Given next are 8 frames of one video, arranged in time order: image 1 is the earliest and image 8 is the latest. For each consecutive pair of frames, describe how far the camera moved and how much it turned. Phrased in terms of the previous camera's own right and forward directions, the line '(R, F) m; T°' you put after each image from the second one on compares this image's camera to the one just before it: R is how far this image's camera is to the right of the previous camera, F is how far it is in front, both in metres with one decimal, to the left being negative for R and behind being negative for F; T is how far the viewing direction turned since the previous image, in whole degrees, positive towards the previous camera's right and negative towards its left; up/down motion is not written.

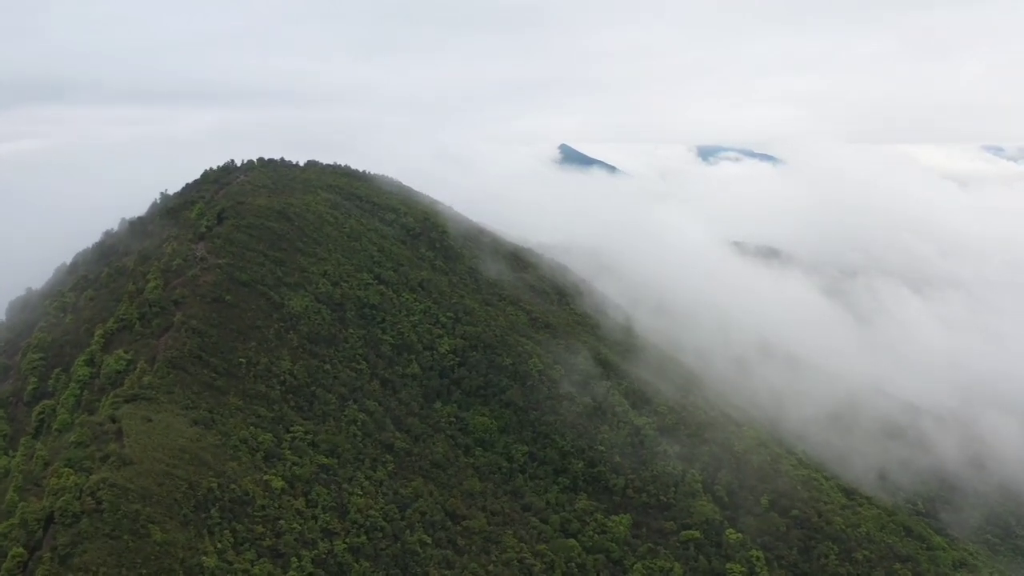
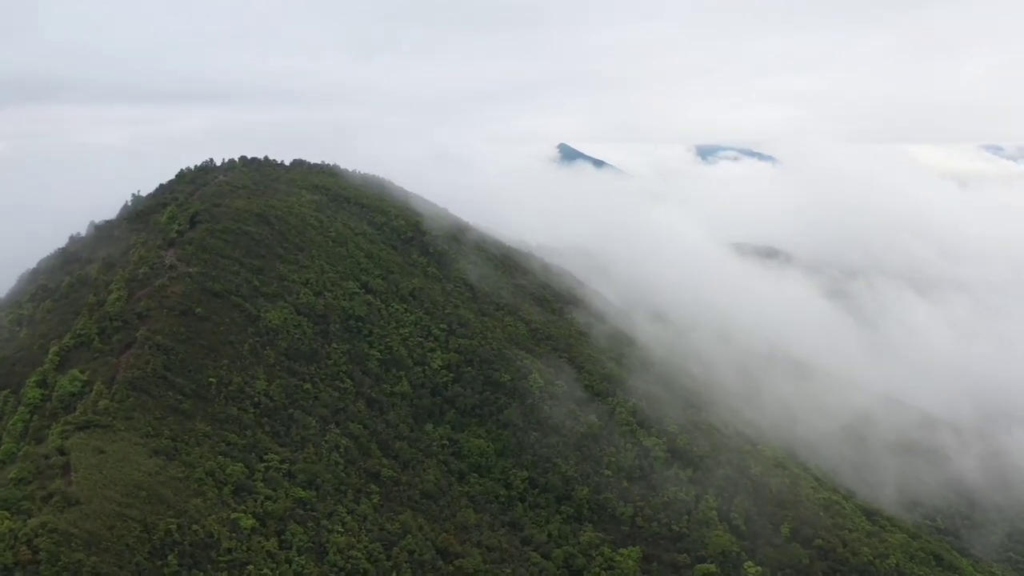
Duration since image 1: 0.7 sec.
(0.0, +4.9) m; 0°
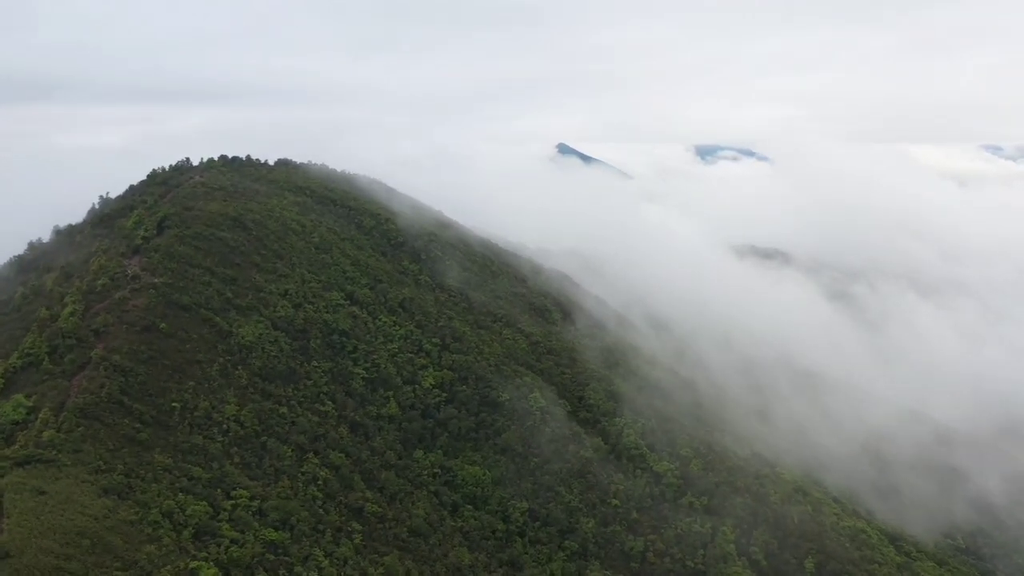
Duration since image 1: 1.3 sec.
(0.0, +4.9) m; 0°
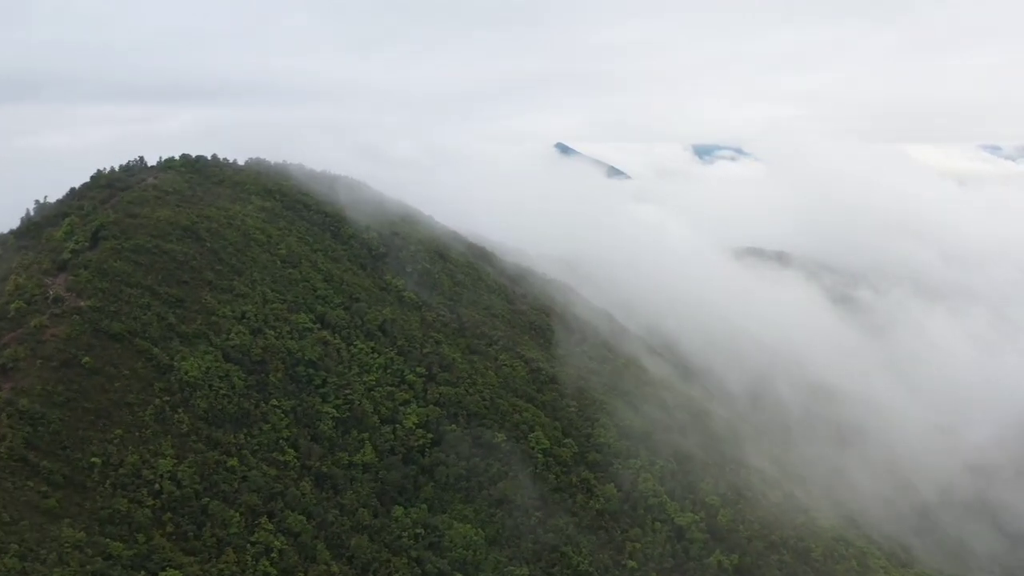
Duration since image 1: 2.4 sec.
(0.0, +7.8) m; 0°
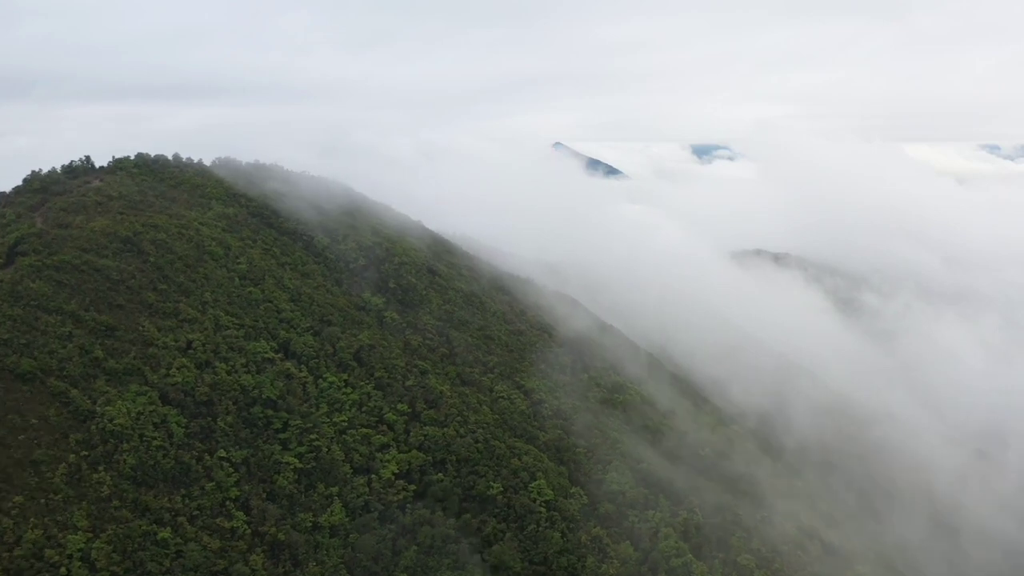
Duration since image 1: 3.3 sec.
(0.0, +7.1) m; 0°
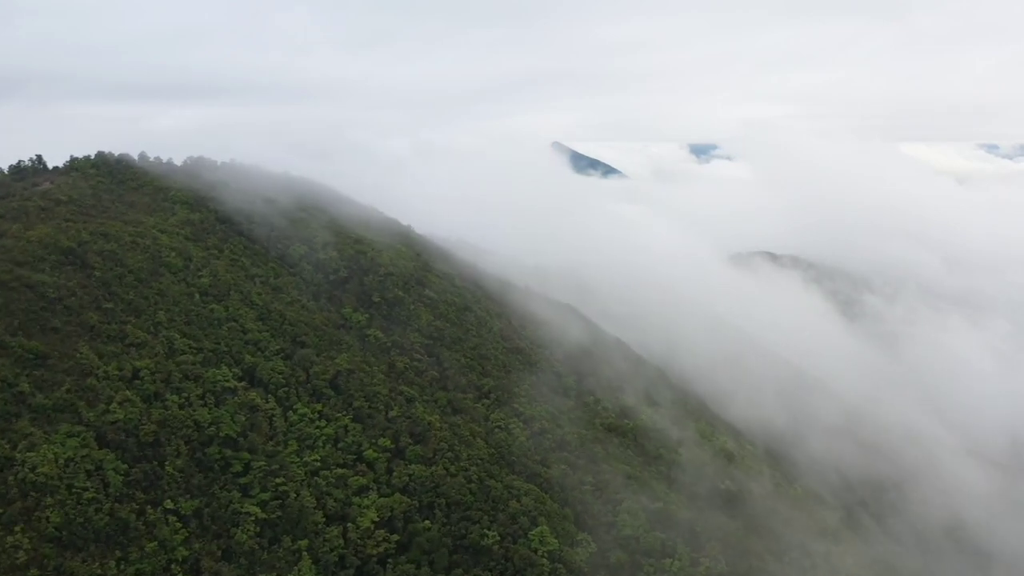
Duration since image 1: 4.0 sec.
(0.0, +5.0) m; 0°
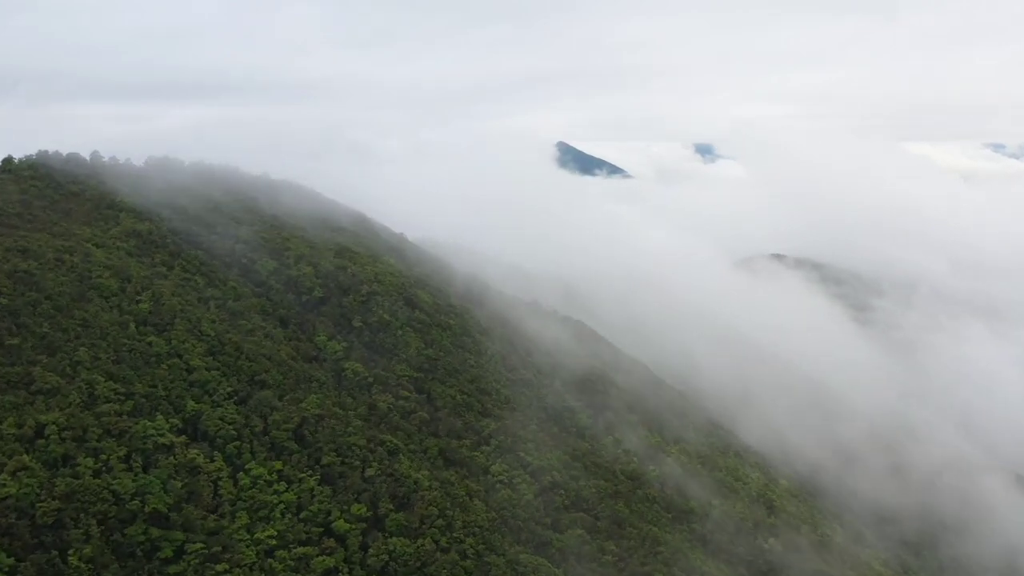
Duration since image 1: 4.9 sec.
(0.0, +6.7) m; 0°
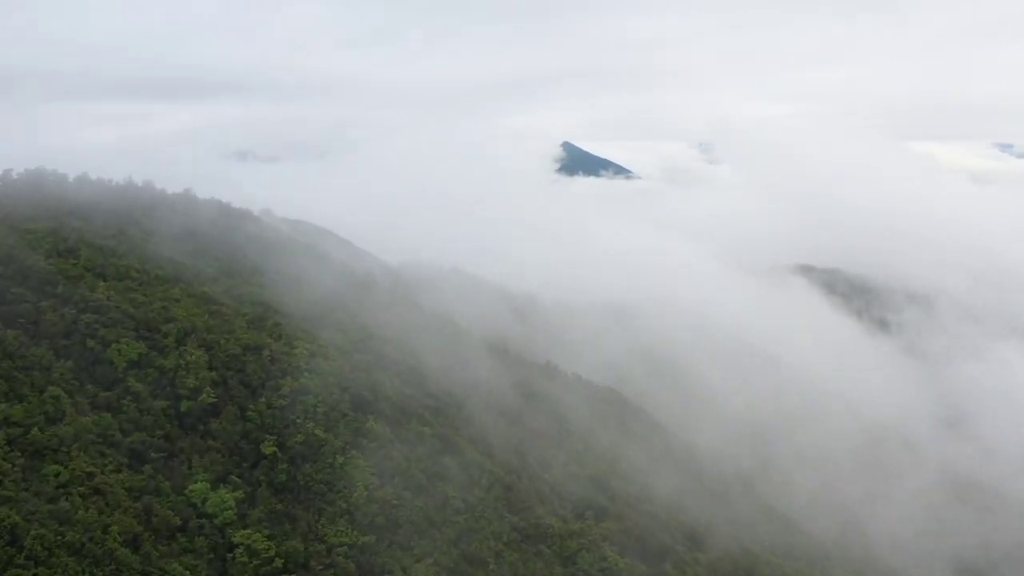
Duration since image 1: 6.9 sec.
(0.0, +14.5) m; 0°
